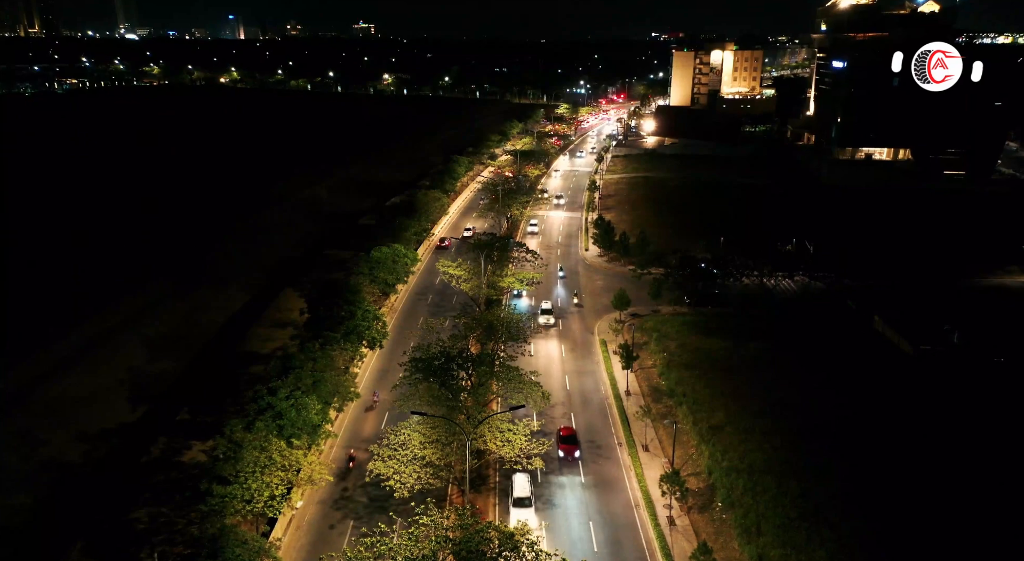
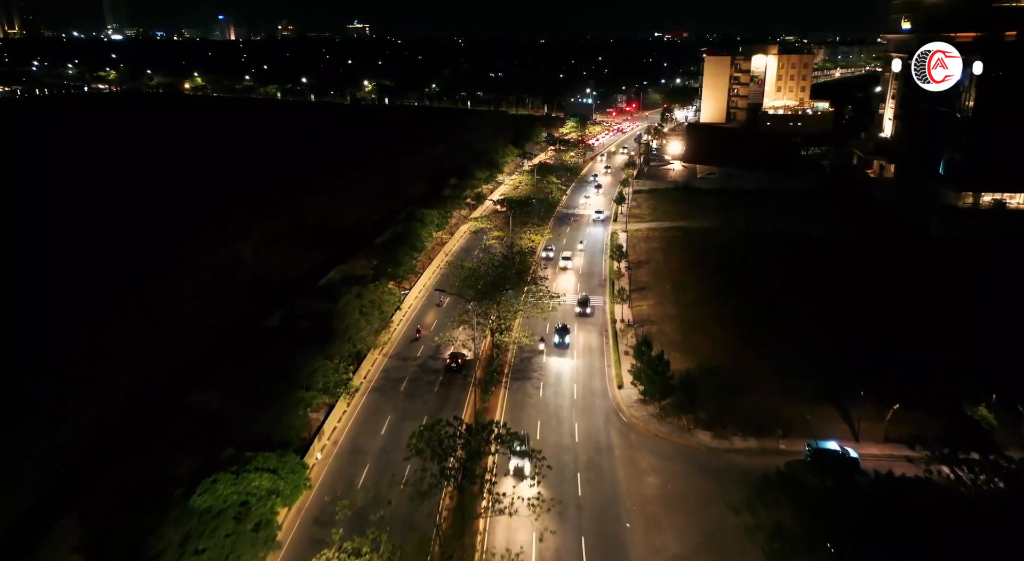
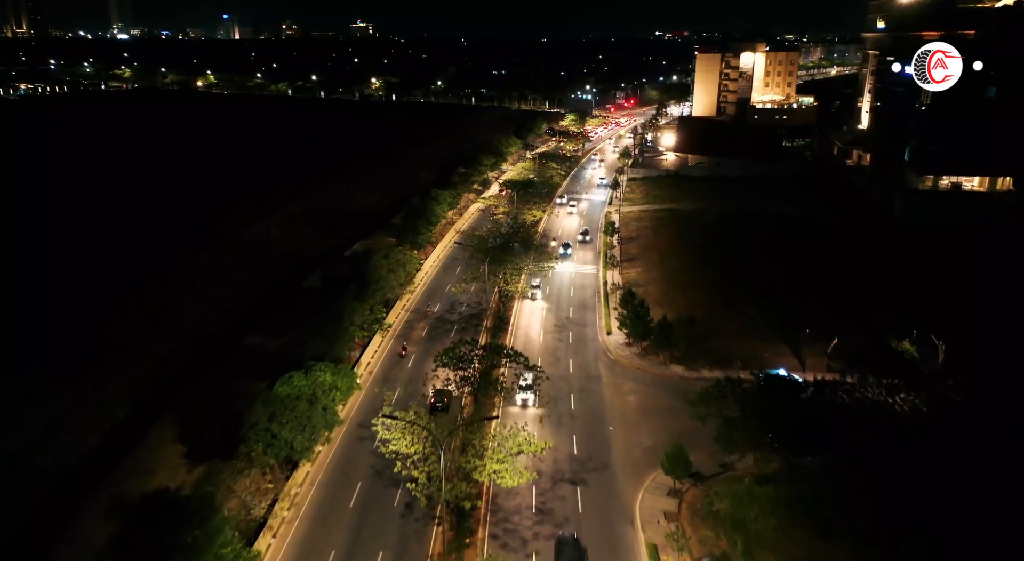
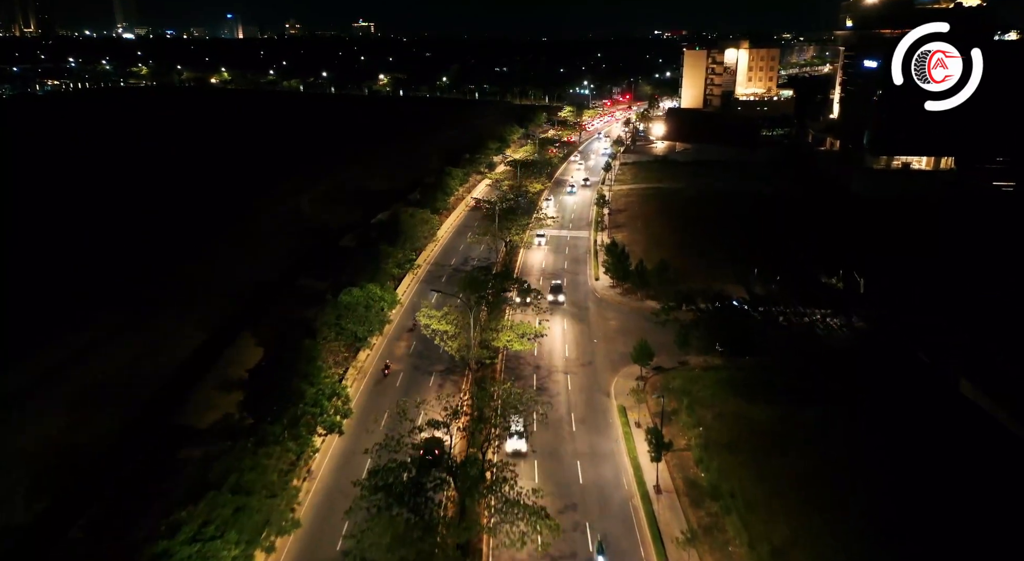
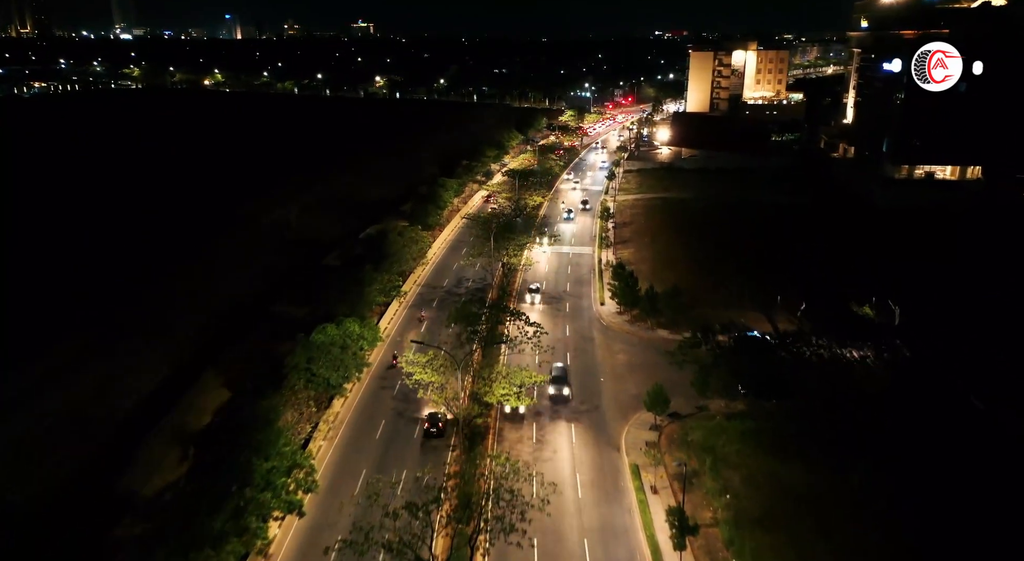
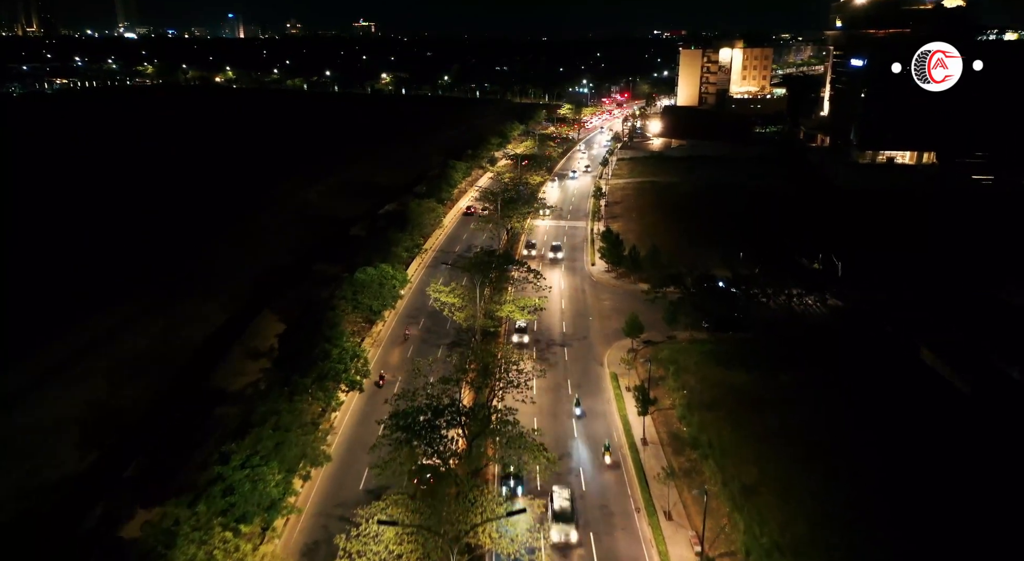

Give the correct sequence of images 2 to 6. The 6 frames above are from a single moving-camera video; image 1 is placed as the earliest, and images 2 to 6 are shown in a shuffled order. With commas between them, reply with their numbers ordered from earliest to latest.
6, 4, 5, 3, 2
